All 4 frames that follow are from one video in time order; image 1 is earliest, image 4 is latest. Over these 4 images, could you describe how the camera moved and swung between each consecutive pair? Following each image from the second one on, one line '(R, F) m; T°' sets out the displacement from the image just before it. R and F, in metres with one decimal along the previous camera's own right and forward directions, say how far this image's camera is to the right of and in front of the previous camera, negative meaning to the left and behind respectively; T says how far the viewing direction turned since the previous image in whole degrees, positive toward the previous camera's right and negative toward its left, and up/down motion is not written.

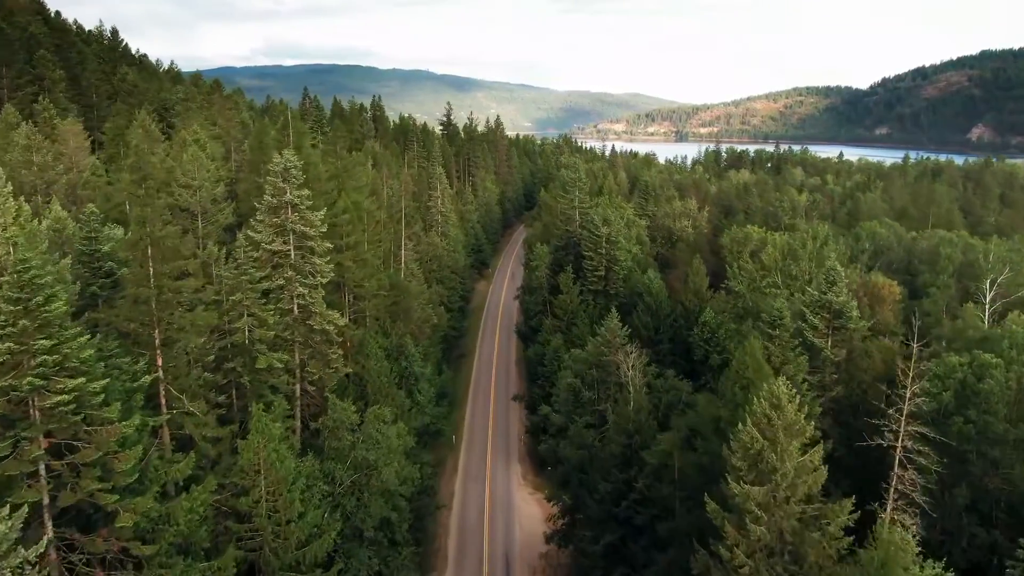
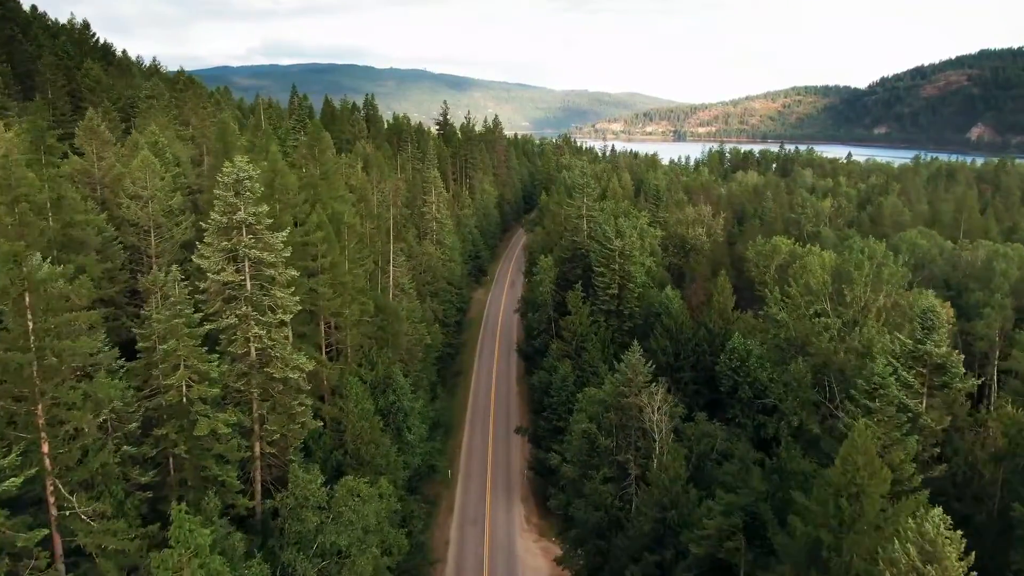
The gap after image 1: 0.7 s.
(-0.4, +6.5) m; 0°
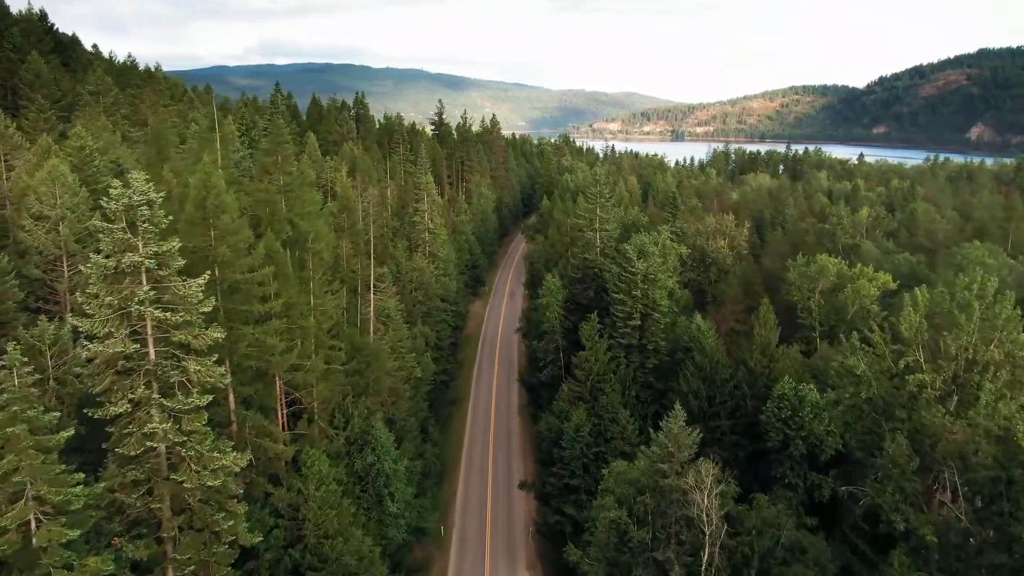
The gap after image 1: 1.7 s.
(-0.5, +8.3) m; 0°
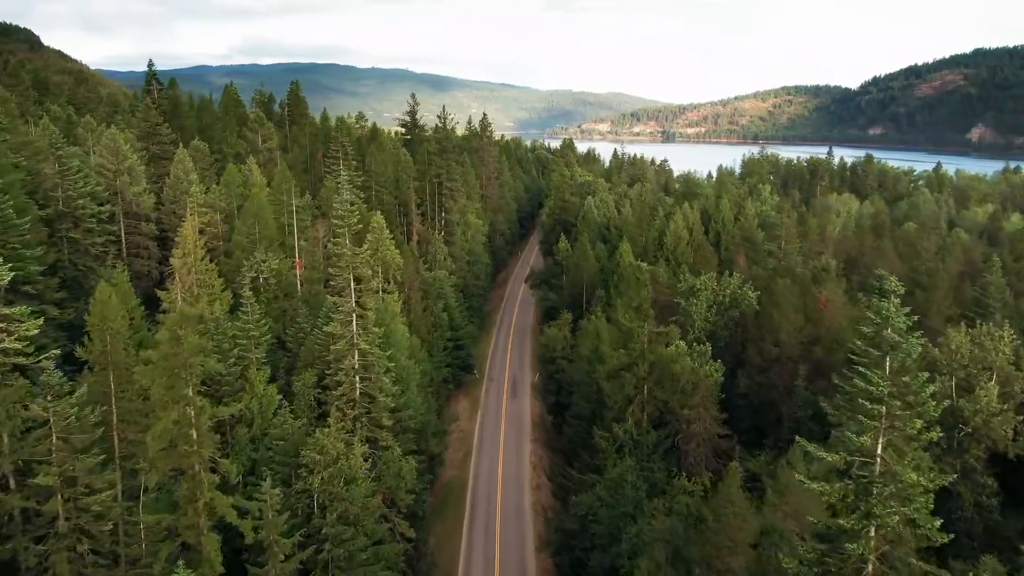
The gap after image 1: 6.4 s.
(-2.0, +40.4) m; +1°
